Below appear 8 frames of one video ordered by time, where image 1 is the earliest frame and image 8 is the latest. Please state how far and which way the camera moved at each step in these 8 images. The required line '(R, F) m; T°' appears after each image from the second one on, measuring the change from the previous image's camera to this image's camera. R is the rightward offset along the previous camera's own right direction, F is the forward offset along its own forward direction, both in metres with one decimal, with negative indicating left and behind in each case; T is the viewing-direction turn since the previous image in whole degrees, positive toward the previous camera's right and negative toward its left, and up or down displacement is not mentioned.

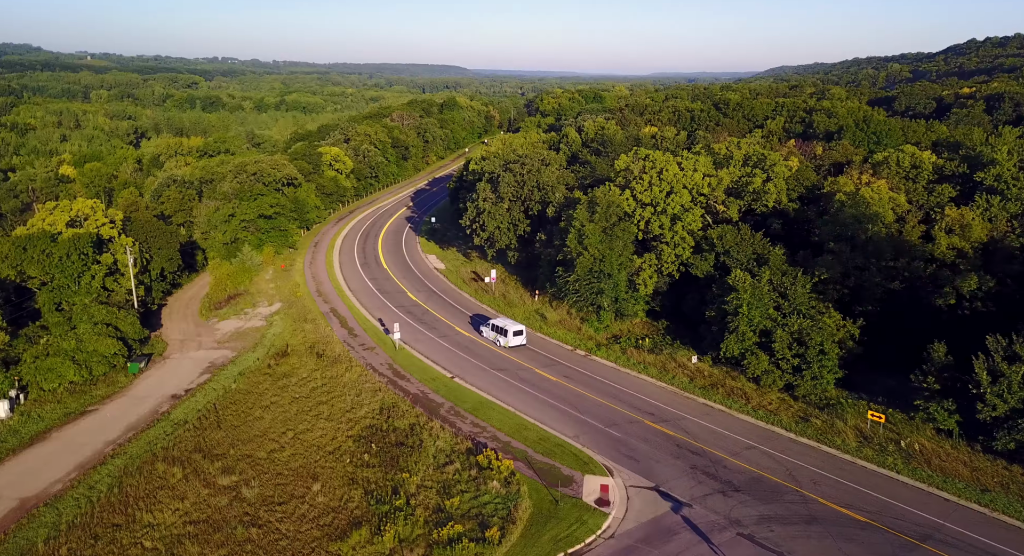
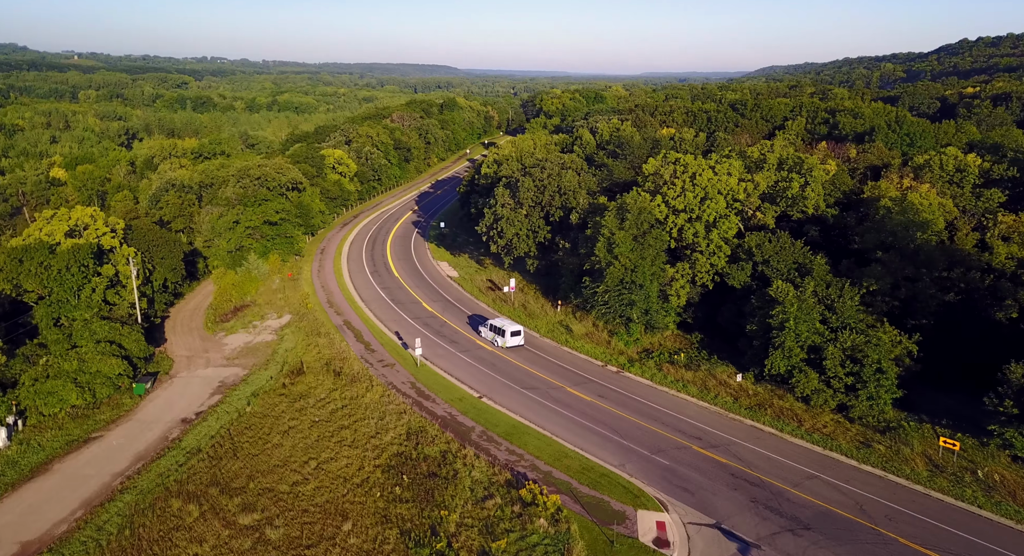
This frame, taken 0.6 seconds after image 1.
(-2.0, +2.2) m; +1°
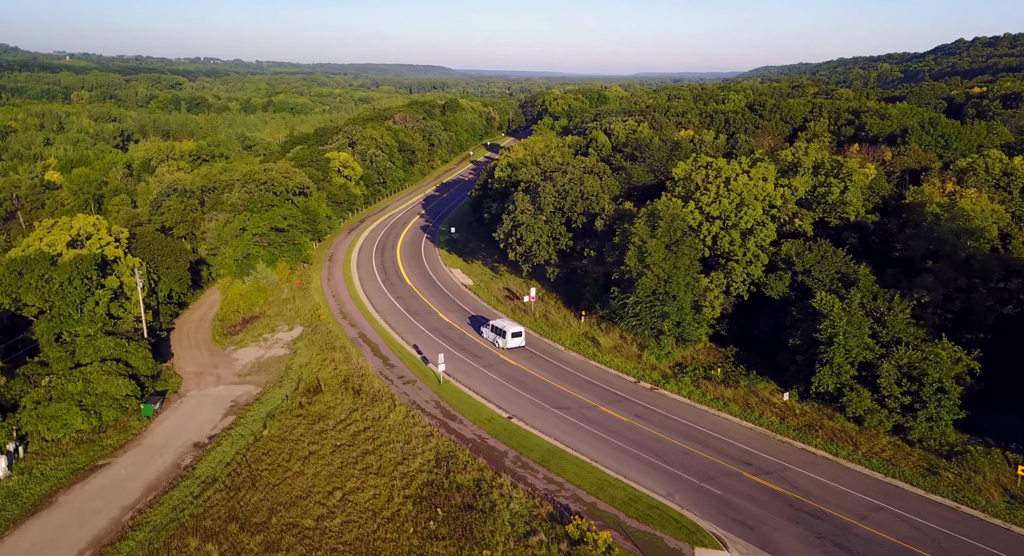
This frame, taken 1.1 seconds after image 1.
(-1.8, +2.0) m; 0°
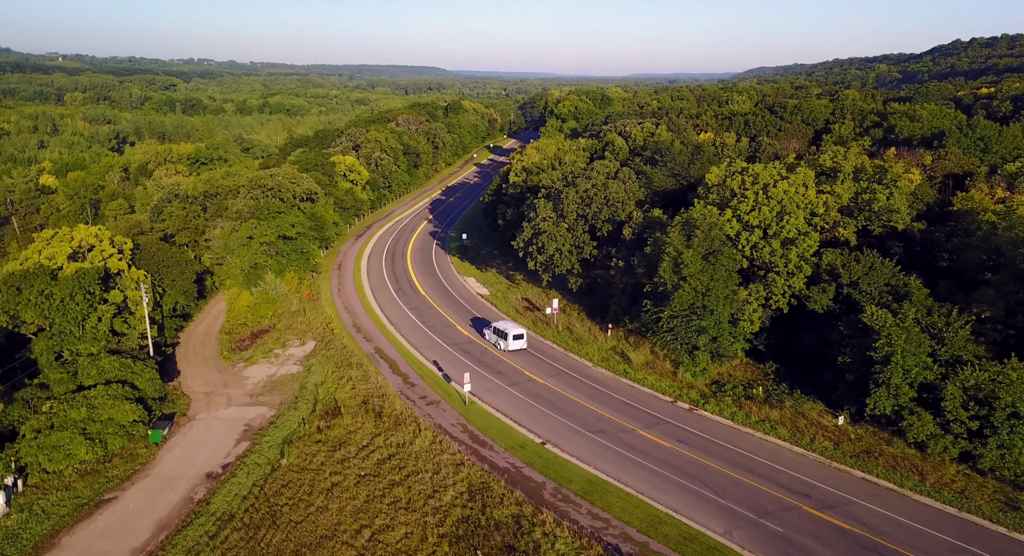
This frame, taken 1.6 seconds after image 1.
(-1.8, +2.1) m; 0°
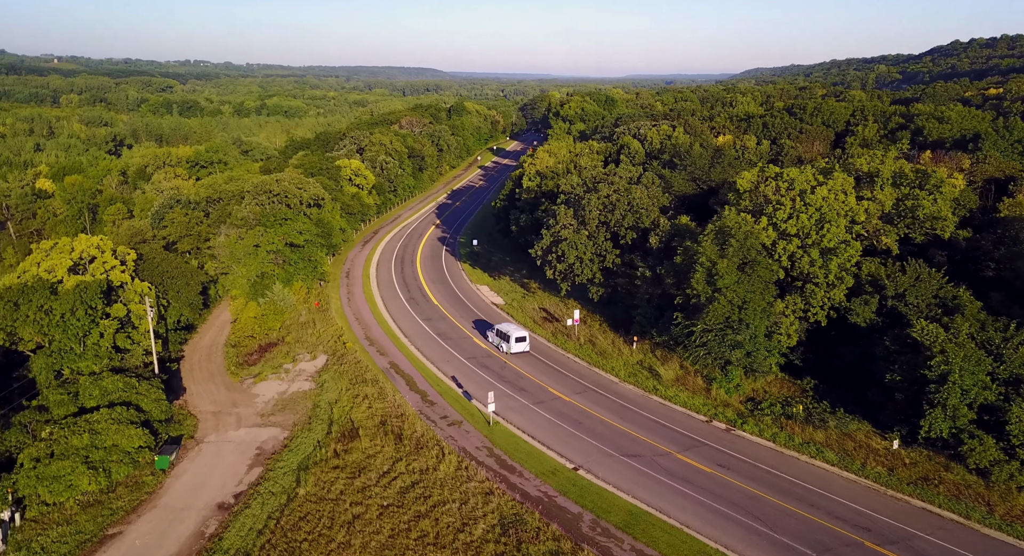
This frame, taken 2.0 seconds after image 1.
(-1.4, +1.9) m; 0°
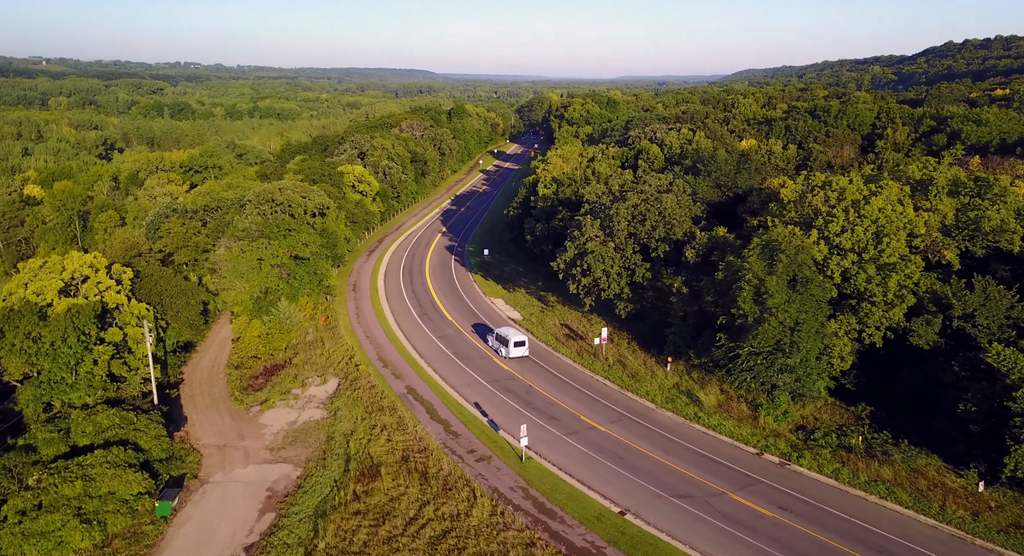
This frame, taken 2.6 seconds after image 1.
(-1.9, +2.8) m; +1°
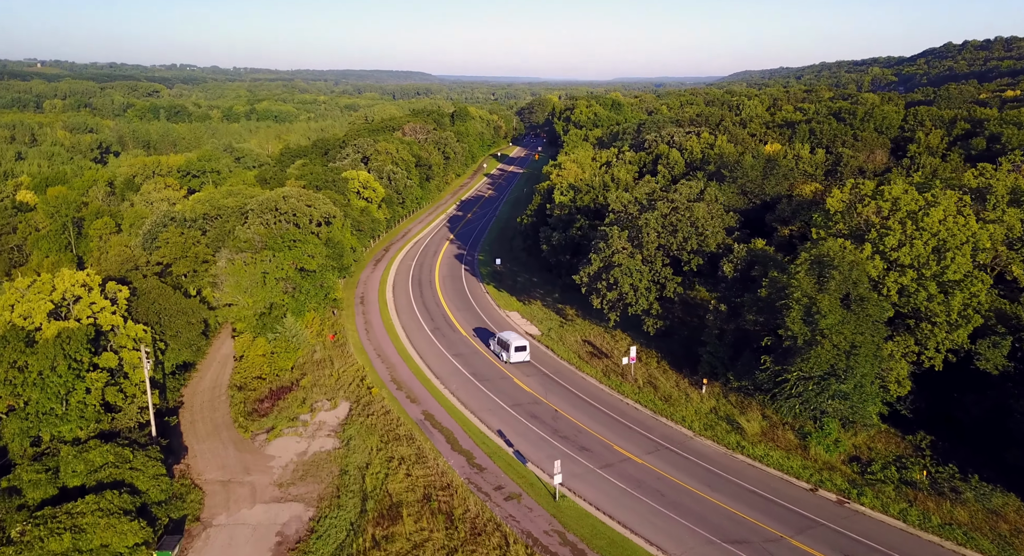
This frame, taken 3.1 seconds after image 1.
(-1.5, +2.6) m; 0°
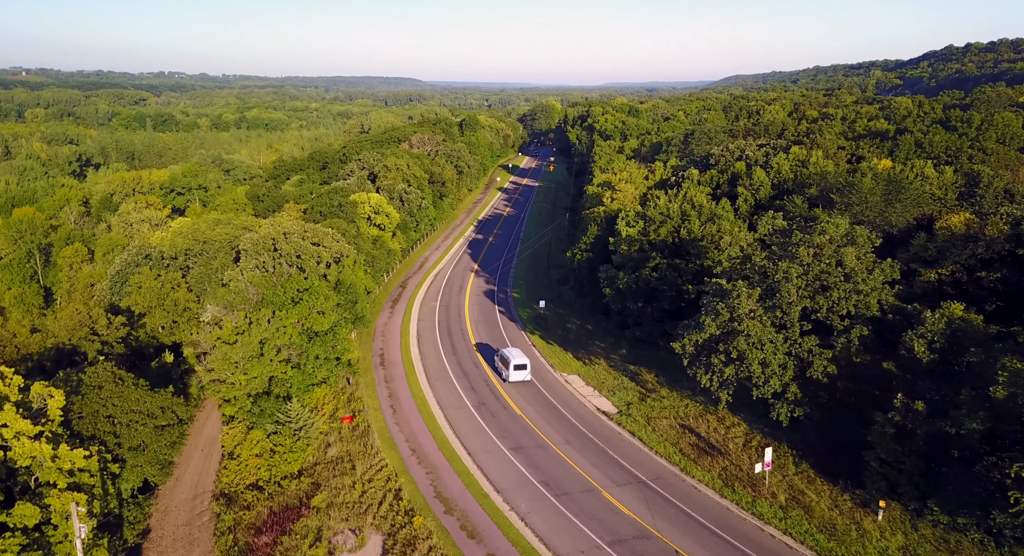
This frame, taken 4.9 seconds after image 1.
(-4.1, +10.5) m; +1°
